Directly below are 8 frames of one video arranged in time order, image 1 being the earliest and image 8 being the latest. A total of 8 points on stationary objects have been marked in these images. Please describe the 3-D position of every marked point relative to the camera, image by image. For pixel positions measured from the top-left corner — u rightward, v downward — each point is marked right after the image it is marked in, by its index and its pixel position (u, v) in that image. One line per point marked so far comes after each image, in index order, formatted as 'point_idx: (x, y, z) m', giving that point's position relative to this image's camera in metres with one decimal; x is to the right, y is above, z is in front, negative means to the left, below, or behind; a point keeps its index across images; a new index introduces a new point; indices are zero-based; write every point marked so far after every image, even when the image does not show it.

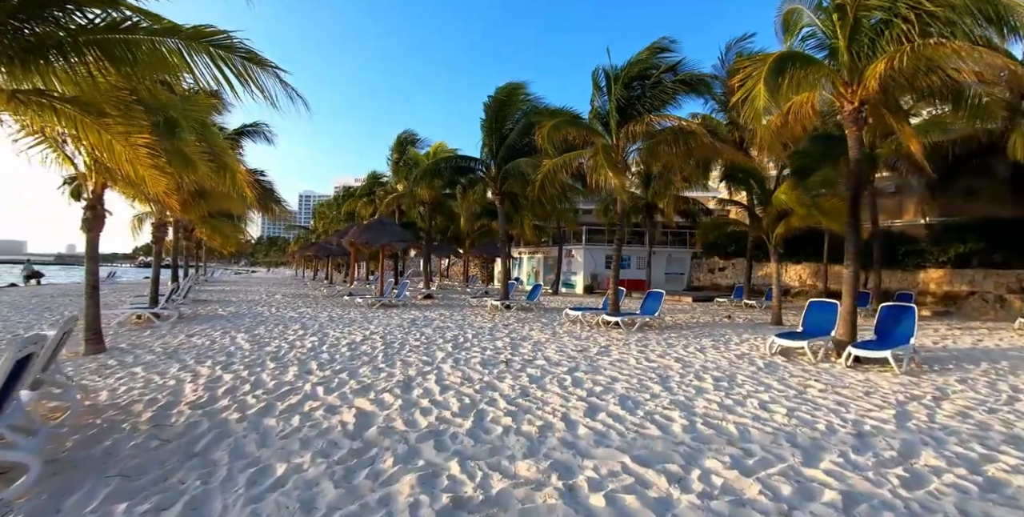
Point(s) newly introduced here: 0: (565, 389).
0: (+0.6, -1.4, +4.8) m
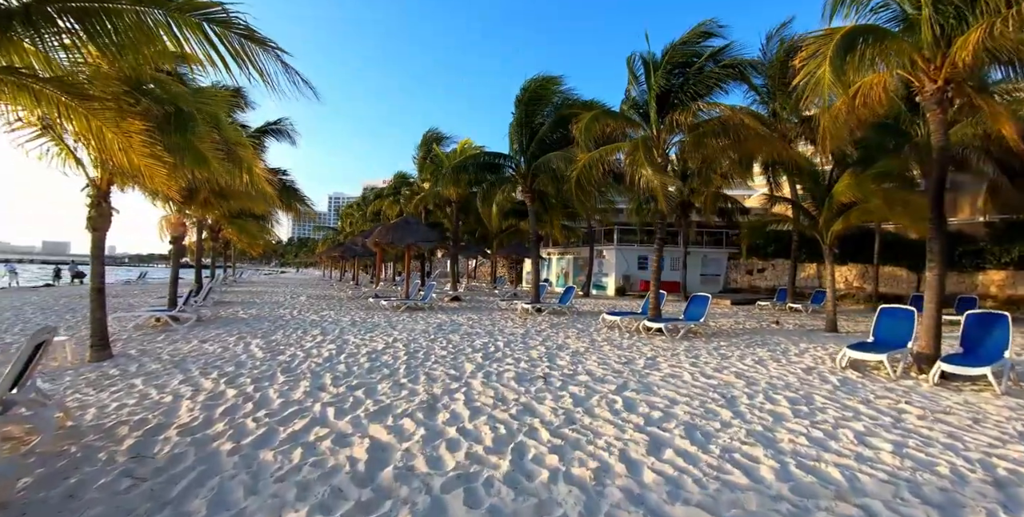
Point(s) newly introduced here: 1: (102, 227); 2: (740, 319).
0: (+0.9, -1.4, +4.0) m
1: (-5.2, +0.4, +5.8) m
2: (+7.3, -1.9, +14.6) m
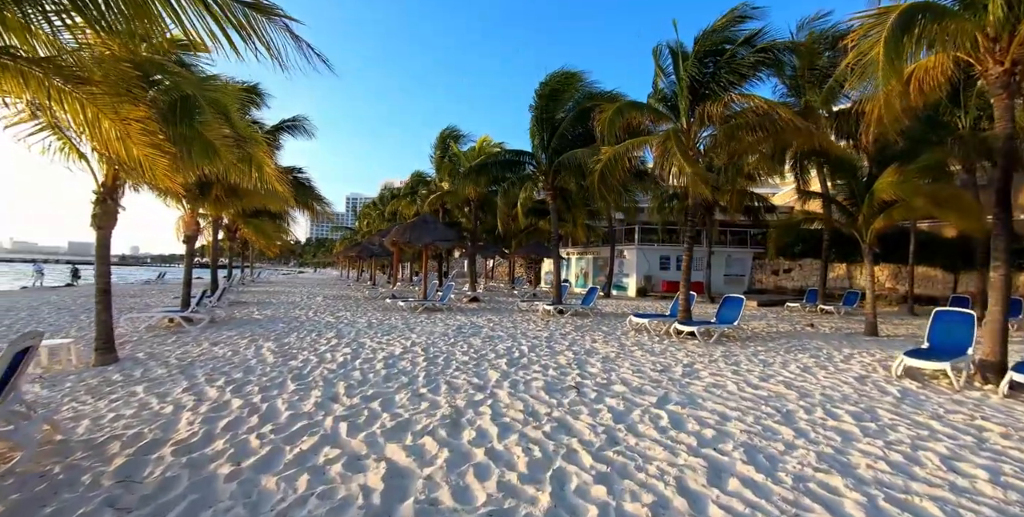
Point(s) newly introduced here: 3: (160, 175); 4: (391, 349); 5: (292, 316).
0: (+1.2, -1.3, +3.5) m
1: (-4.8, +0.4, +5.5) m
2: (+7.9, -1.9, +13.9) m
3: (-3.4, +0.8, +4.4) m
4: (-1.6, -1.2, +6.0) m
5: (-4.7, -1.2, +9.8) m
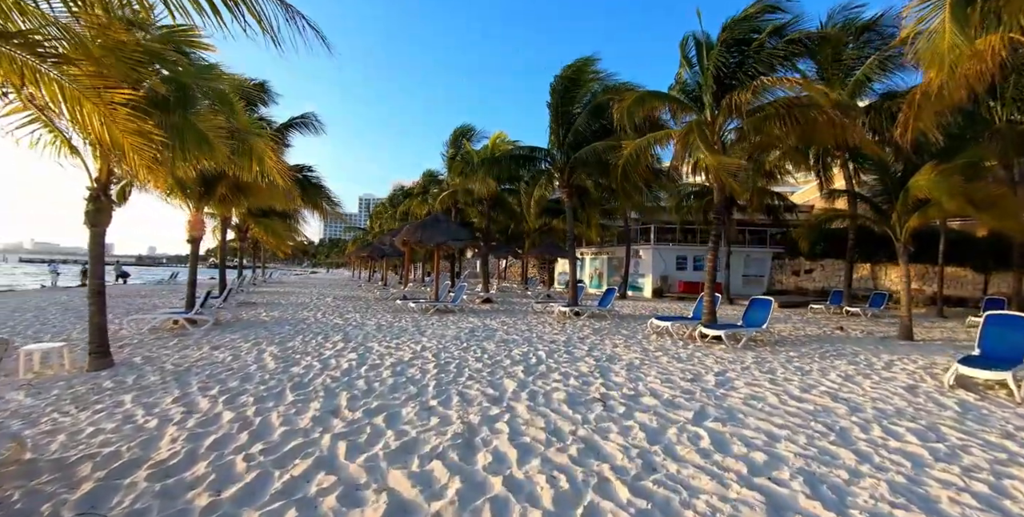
0: (+1.3, -1.3, +3.1) m
1: (-4.6, +0.4, +5.2) m
2: (+8.3, -1.9, +13.3) m
3: (-3.2, +0.8, +4.1) m
4: (-1.4, -1.2, +5.6) m
5: (-4.4, -1.2, +9.5) m
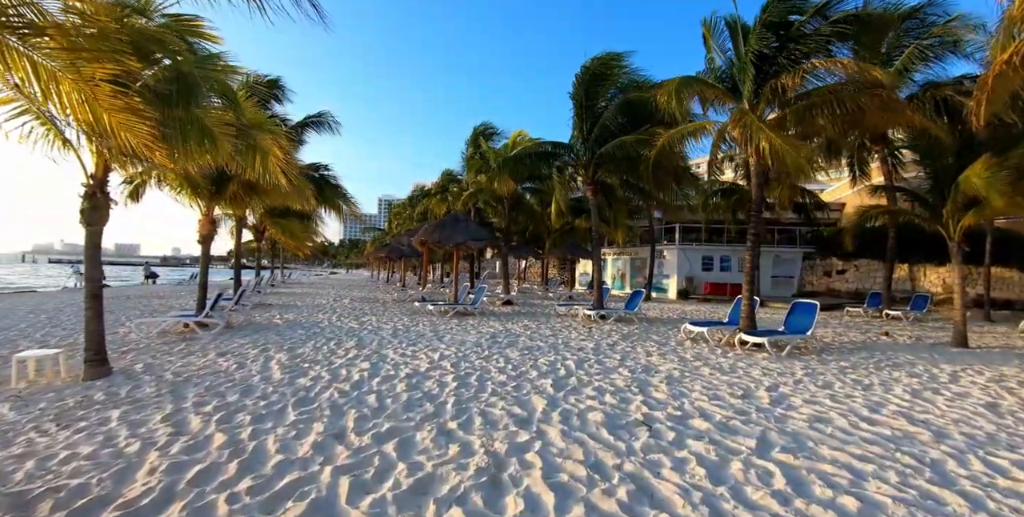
0: (+1.5, -1.3, +2.5) m
1: (-4.4, +0.4, +4.8) m
2: (+8.9, -1.9, +12.4) m
3: (-3.0, +0.8, +3.7) m
4: (-1.1, -1.2, +5.1) m
5: (-4.0, -1.2, +9.1) m
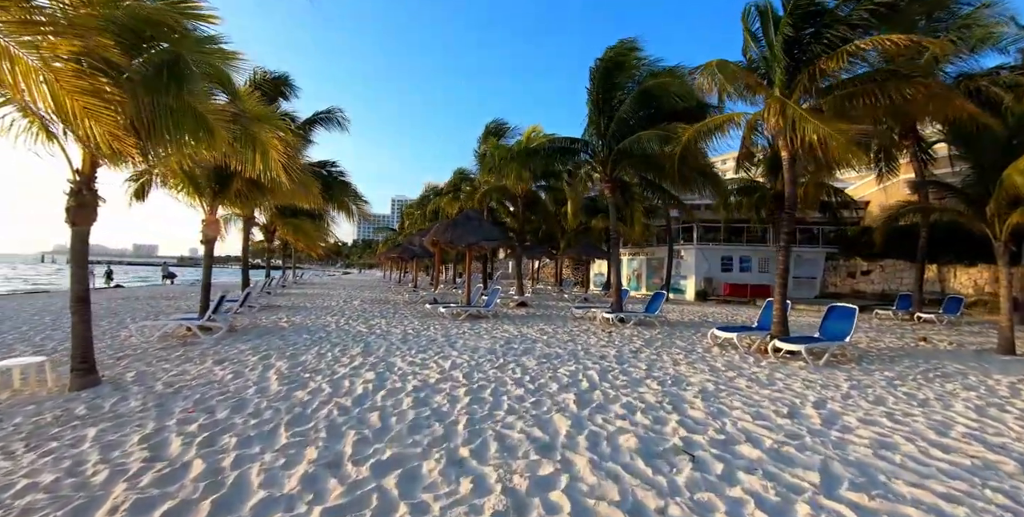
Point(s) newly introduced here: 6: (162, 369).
0: (+1.6, -1.3, +2.0) m
1: (-4.2, +0.4, +4.5) m
2: (+9.2, -1.9, +11.7) m
3: (-2.9, +0.8, +3.3) m
4: (-0.9, -1.2, +4.7) m
5: (-3.7, -1.2, +8.8) m
6: (-4.1, -1.3, +5.3) m
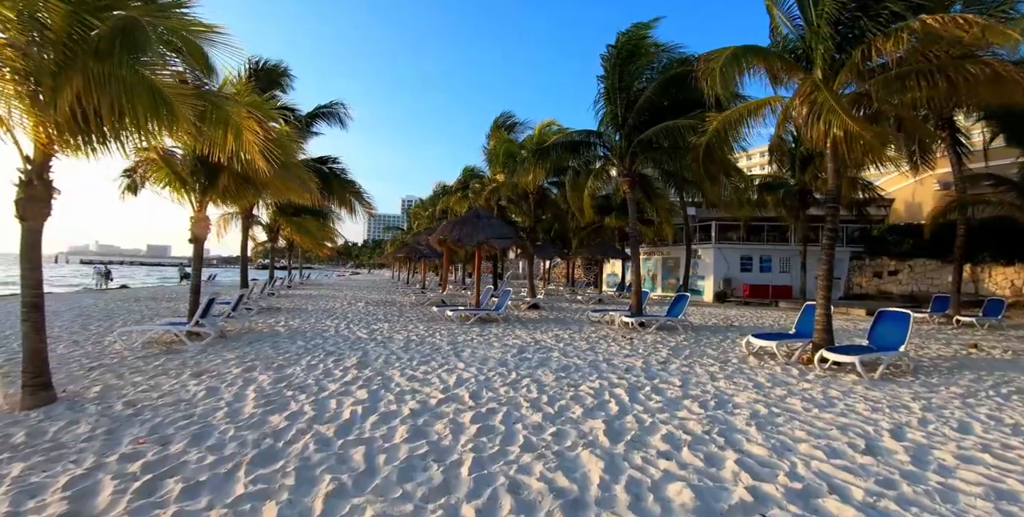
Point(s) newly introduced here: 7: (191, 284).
0: (+1.7, -1.3, +1.3) m
1: (-4.1, +0.4, +3.9) m
2: (+9.5, -1.9, +10.8) m
3: (-2.8, +0.8, +2.7) m
4: (-0.8, -1.2, +4.1) m
5: (-3.4, -1.2, +8.2) m
6: (-3.9, -1.3, +4.7) m
7: (-5.3, -0.4, +7.5) m
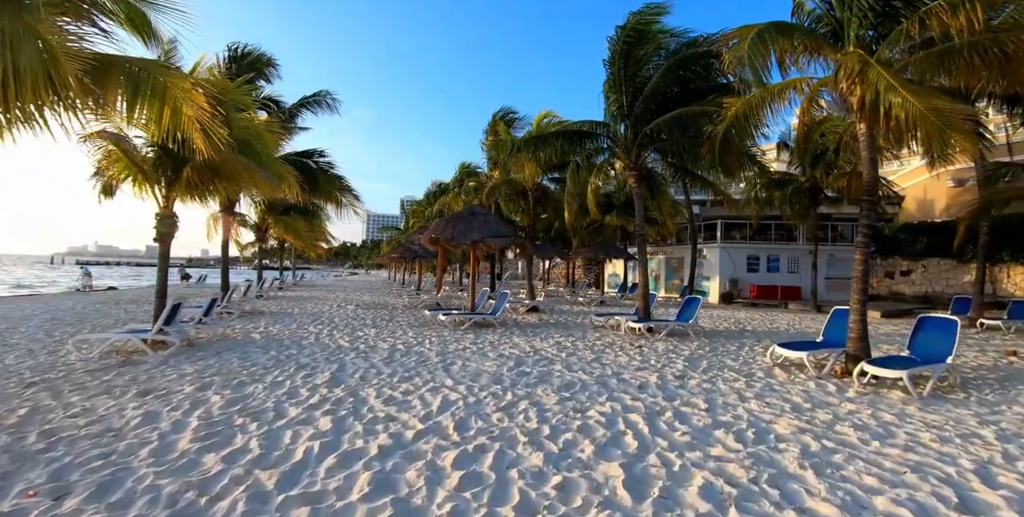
0: (+1.6, -1.3, +0.6) m
1: (-4.1, +0.4, +3.2) m
2: (+9.5, -1.9, +10.1) m
3: (-2.8, +0.8, +2.0) m
4: (-0.8, -1.2, +3.3) m
5: (-3.5, -1.2, +7.5) m
6: (-3.9, -1.3, +4.0) m
7: (-5.3, -0.4, +6.8) m
